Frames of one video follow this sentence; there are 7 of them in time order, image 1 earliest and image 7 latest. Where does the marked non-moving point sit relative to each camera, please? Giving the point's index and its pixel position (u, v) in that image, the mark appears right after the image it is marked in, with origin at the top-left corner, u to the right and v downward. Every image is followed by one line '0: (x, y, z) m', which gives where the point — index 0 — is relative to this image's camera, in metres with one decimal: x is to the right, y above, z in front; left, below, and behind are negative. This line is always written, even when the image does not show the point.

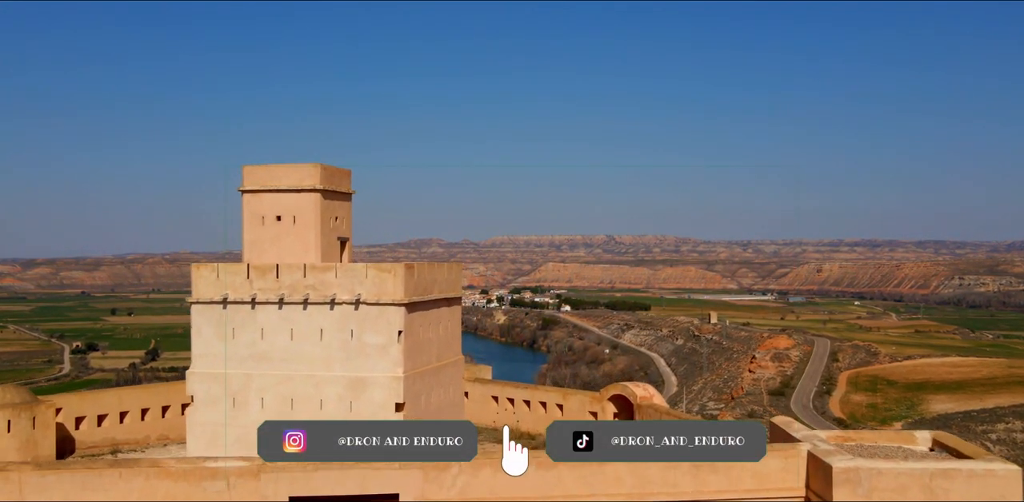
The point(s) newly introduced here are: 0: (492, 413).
0: (-0.4, -3.4, +16.2) m
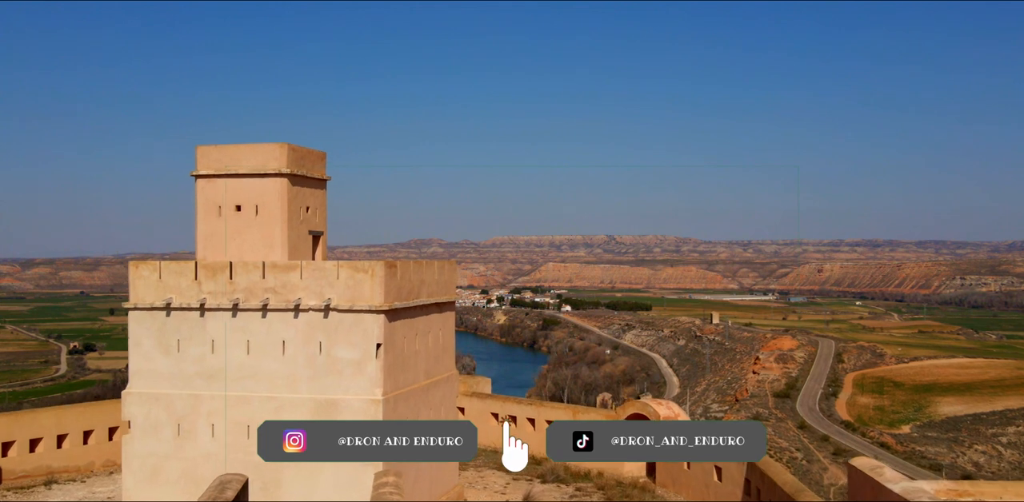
0: (-0.4, -3.3, +14.8) m
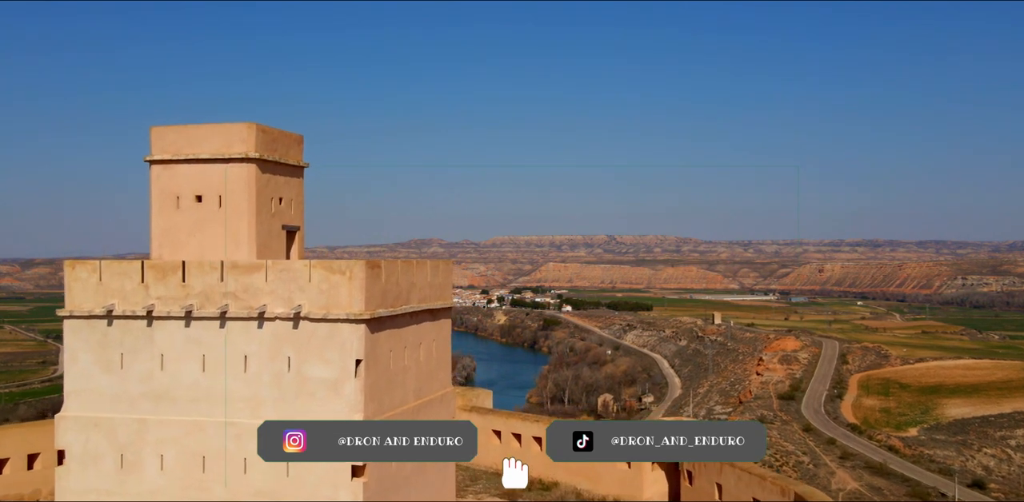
0: (-0.3, -3.3, +13.6) m
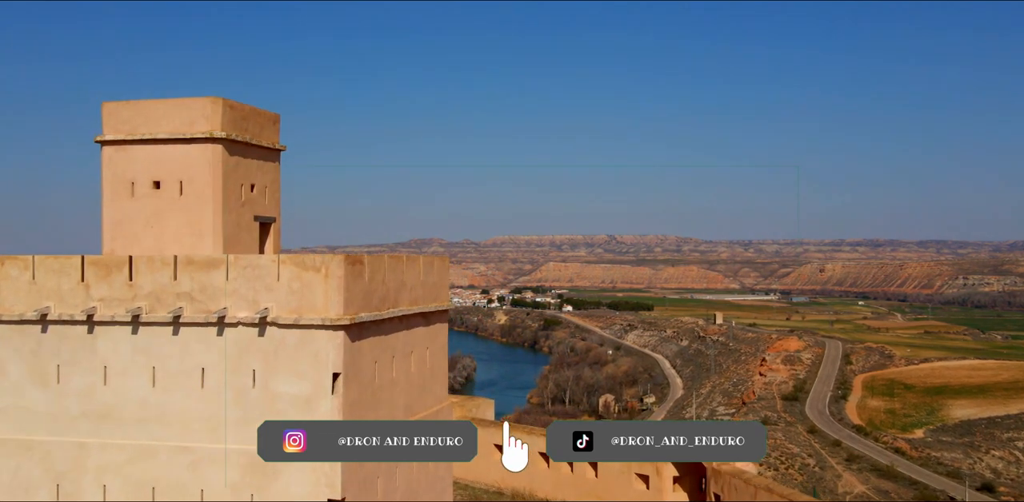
0: (-0.3, -3.3, +12.7) m
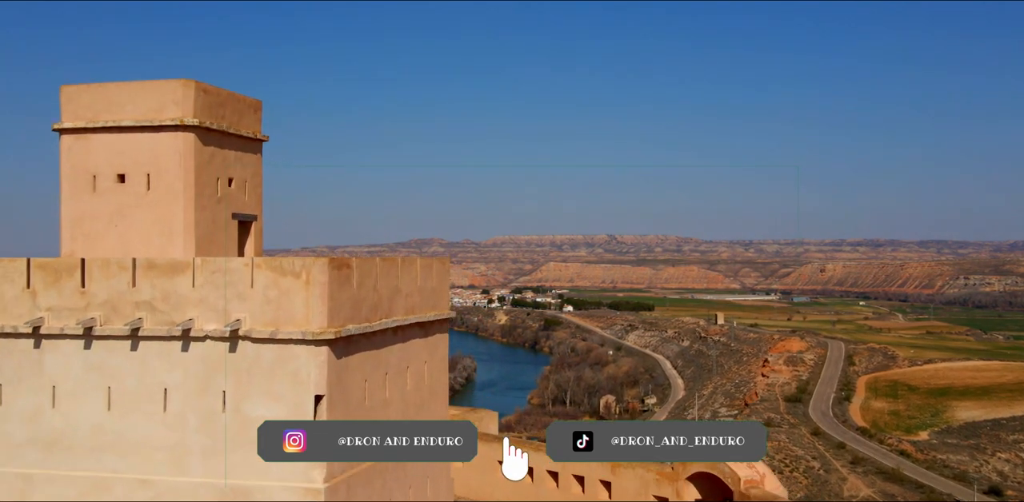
0: (-0.2, -3.3, +12.1) m
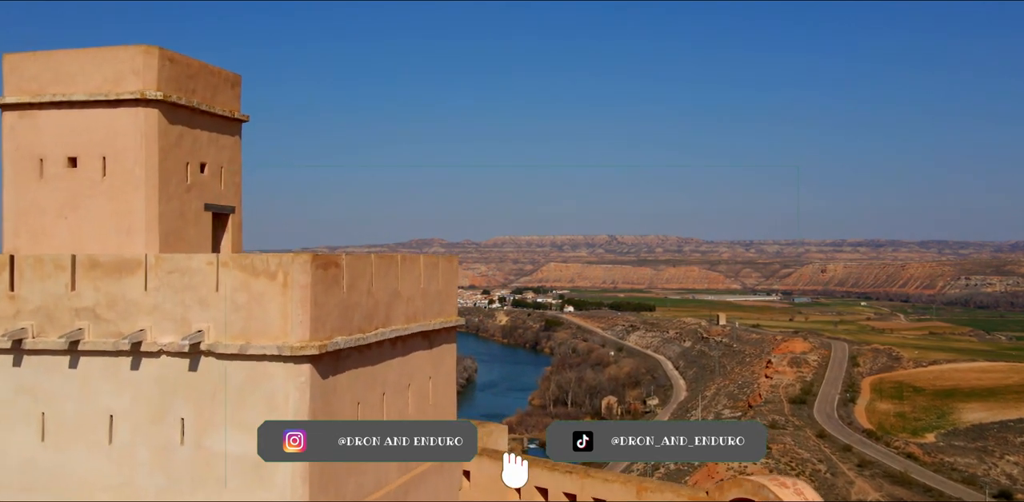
0: (-0.1, -3.3, +11.3) m
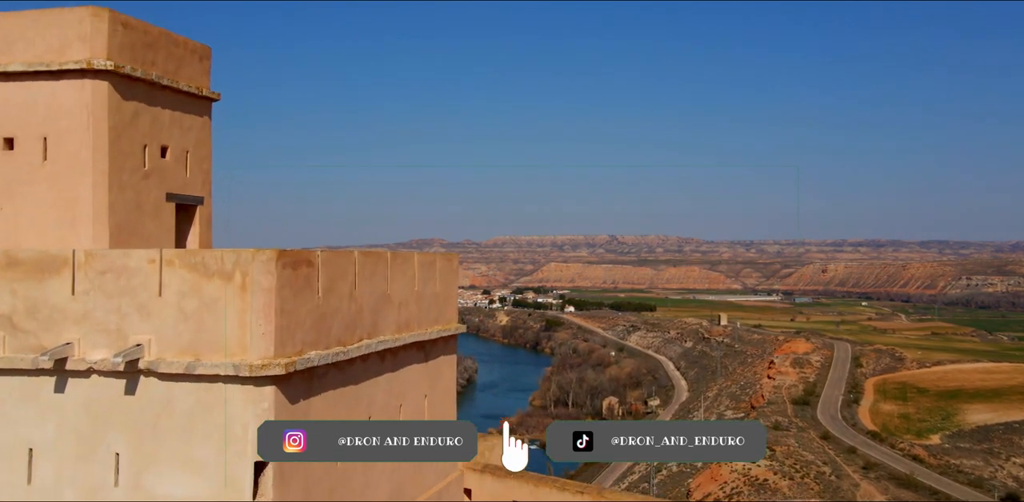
0: (-0.1, -3.3, +10.6) m
